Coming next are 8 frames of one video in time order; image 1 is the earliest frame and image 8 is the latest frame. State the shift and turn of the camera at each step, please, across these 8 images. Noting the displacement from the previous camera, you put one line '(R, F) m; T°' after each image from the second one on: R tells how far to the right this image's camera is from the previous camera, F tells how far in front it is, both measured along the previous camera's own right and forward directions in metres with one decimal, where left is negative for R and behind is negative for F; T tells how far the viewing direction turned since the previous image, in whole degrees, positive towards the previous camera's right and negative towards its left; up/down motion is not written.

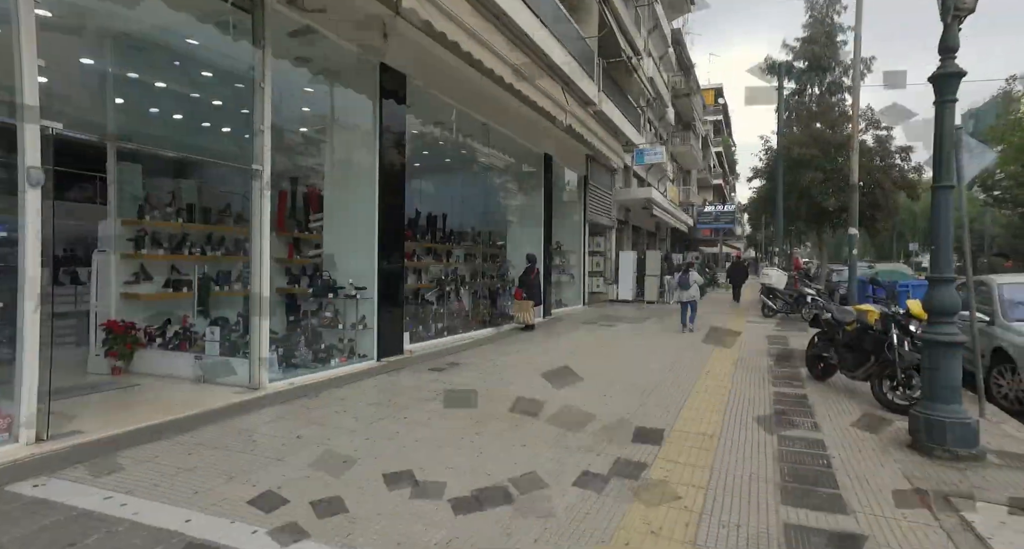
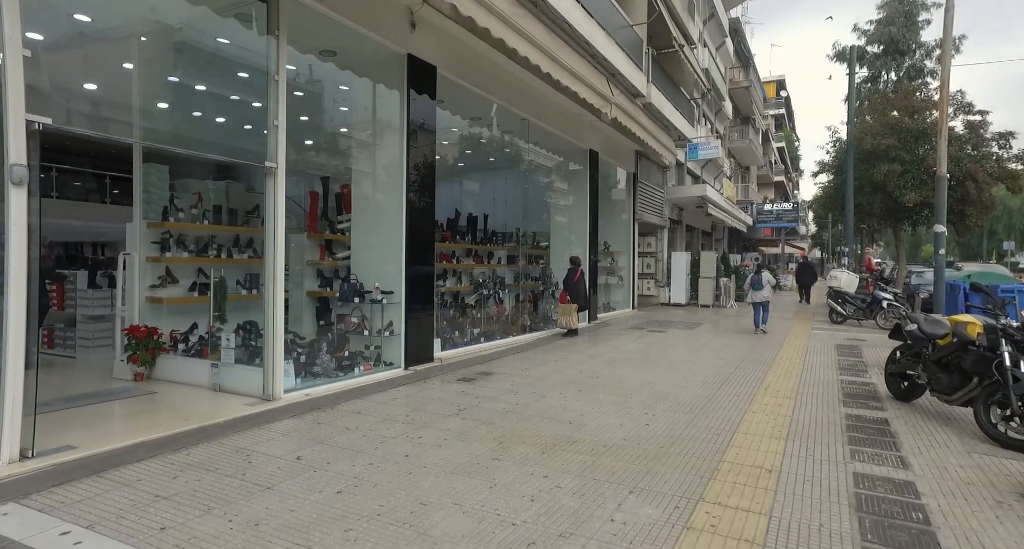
(+0.2, +0.5) m; -5°
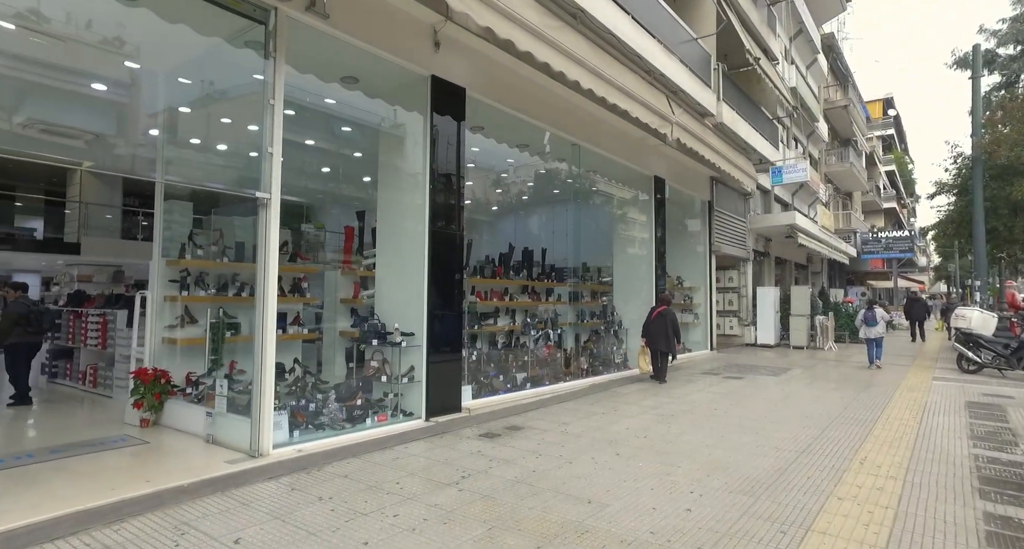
(+0.5, +0.8) m; -9°
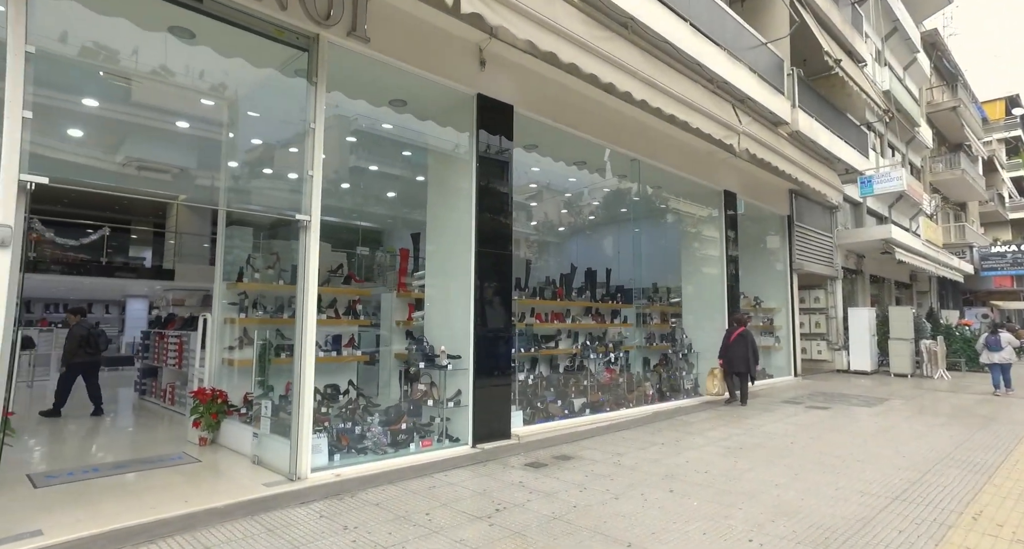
(+0.3, +0.2) m; -8°
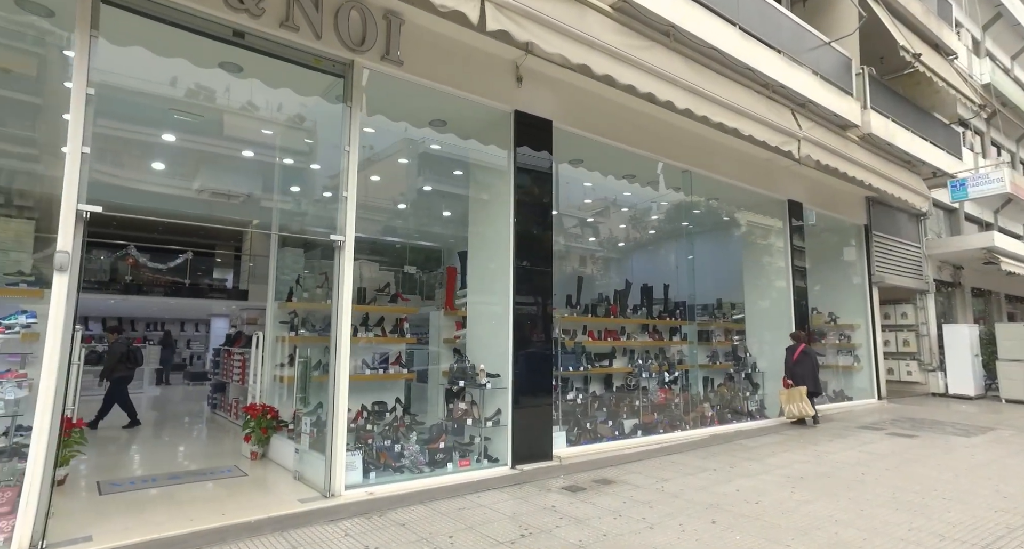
(+0.3, +0.1) m; -7°
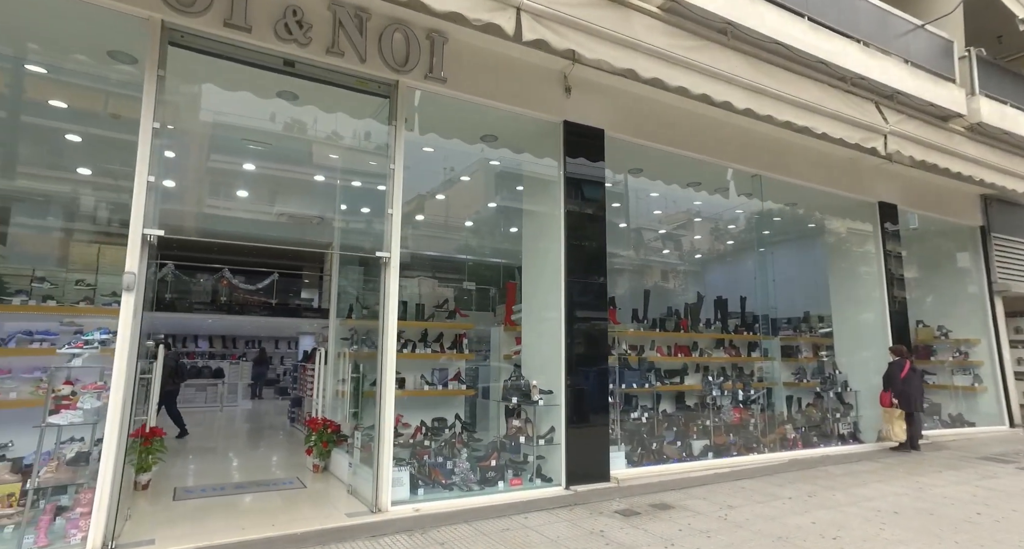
(+0.3, +0.1) m; -8°
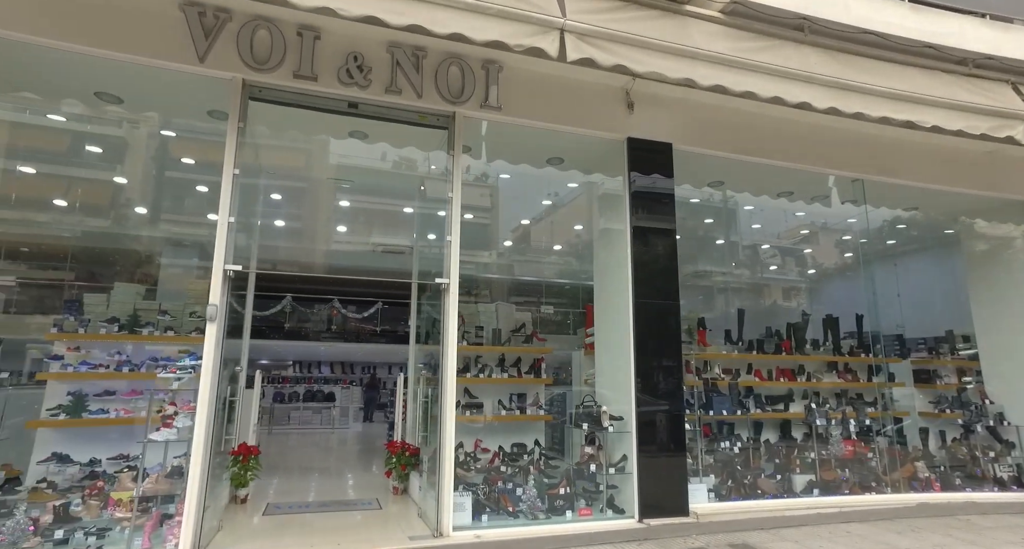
(+0.4, +0.1) m; -11°
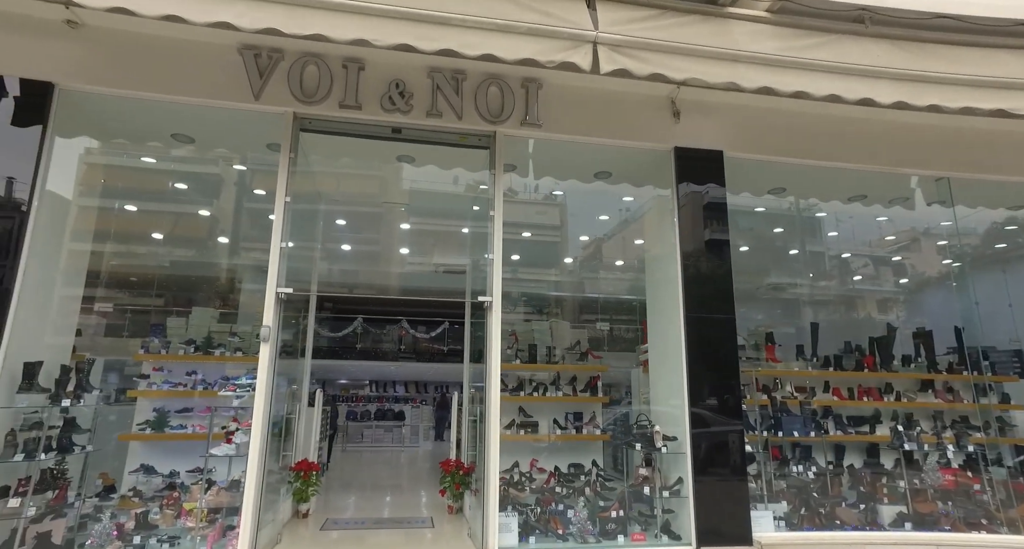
(+0.3, +0.1) m; -8°
